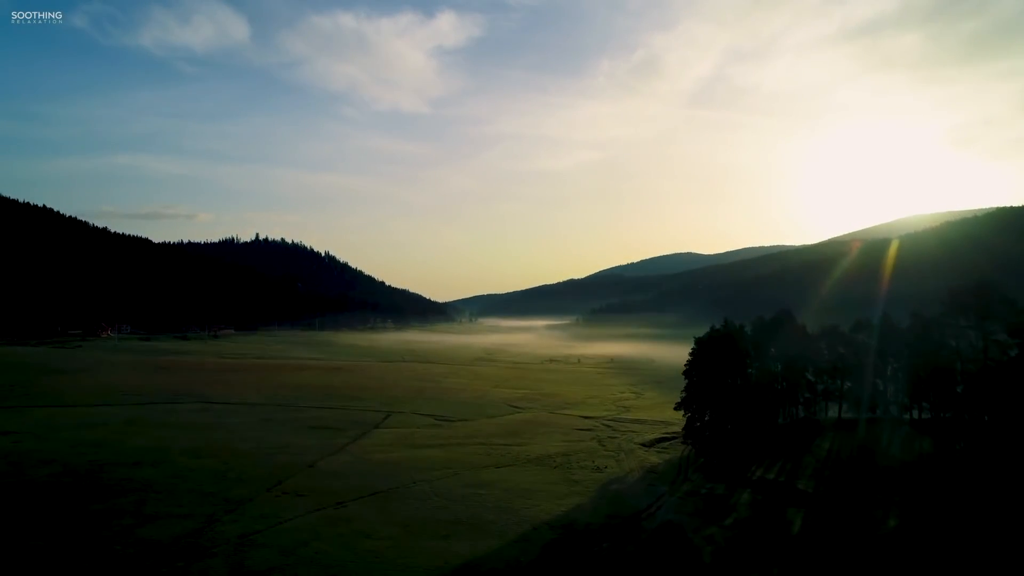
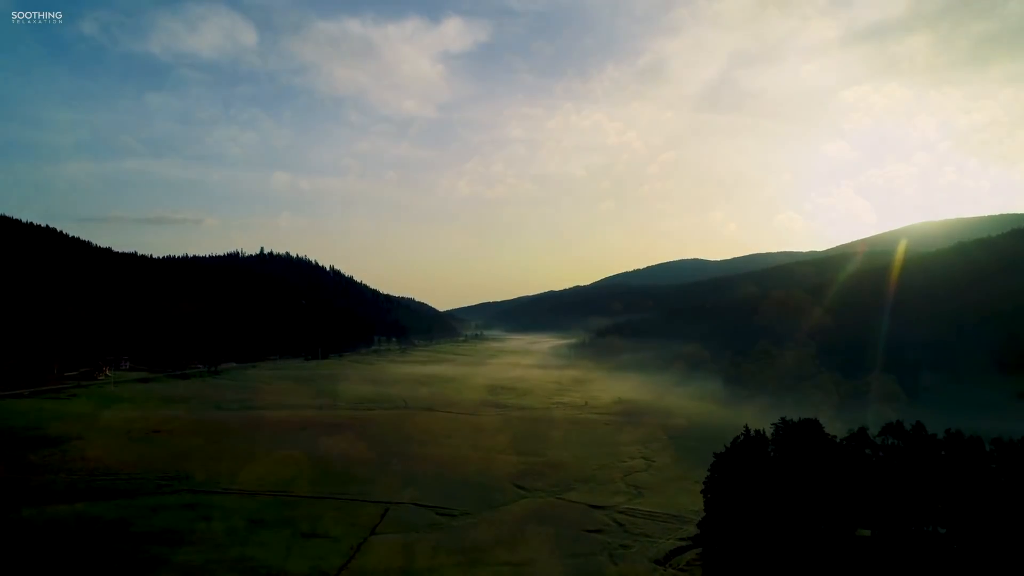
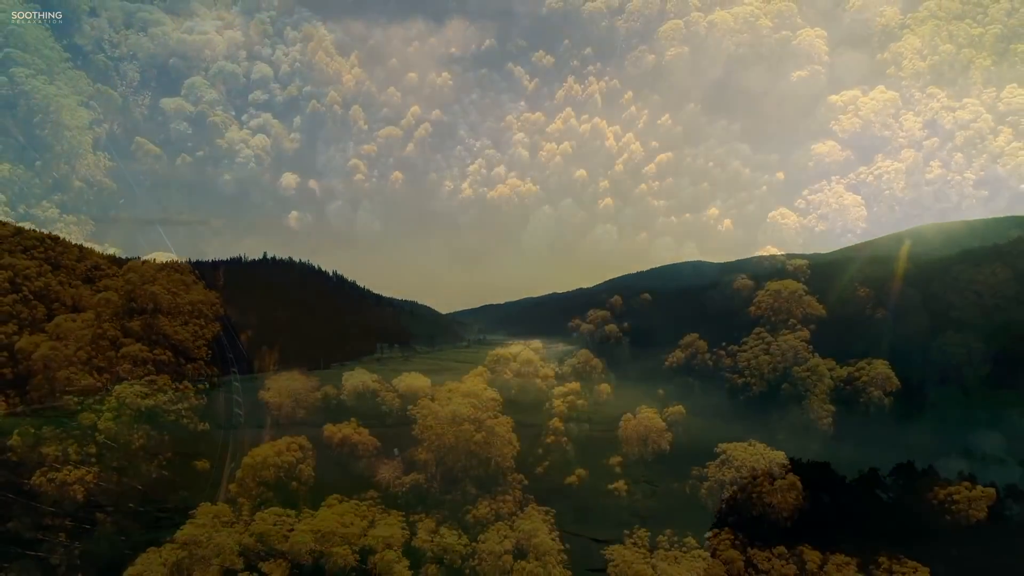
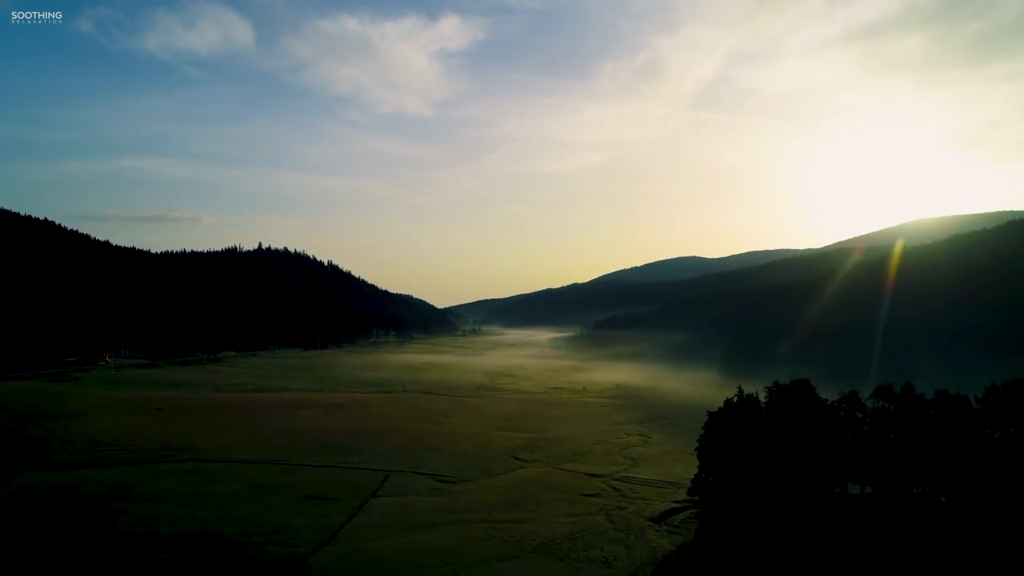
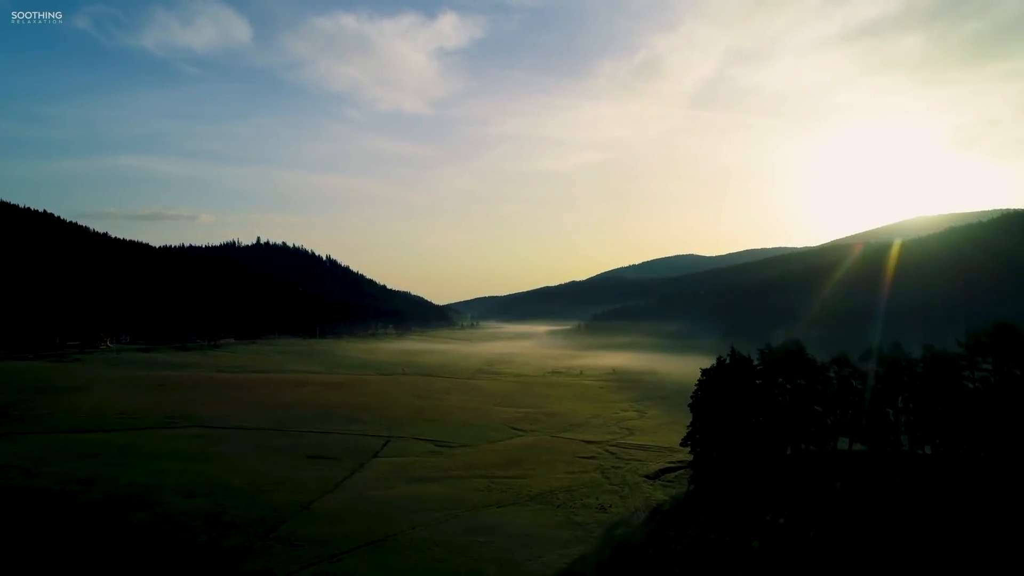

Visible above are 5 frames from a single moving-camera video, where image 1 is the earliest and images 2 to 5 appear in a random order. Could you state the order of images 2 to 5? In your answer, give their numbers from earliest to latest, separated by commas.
5, 4, 2, 3
